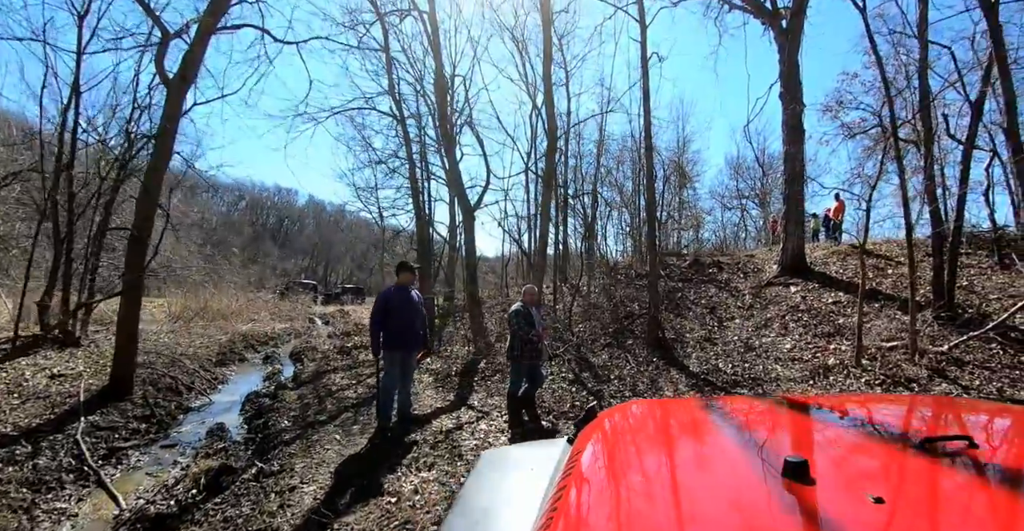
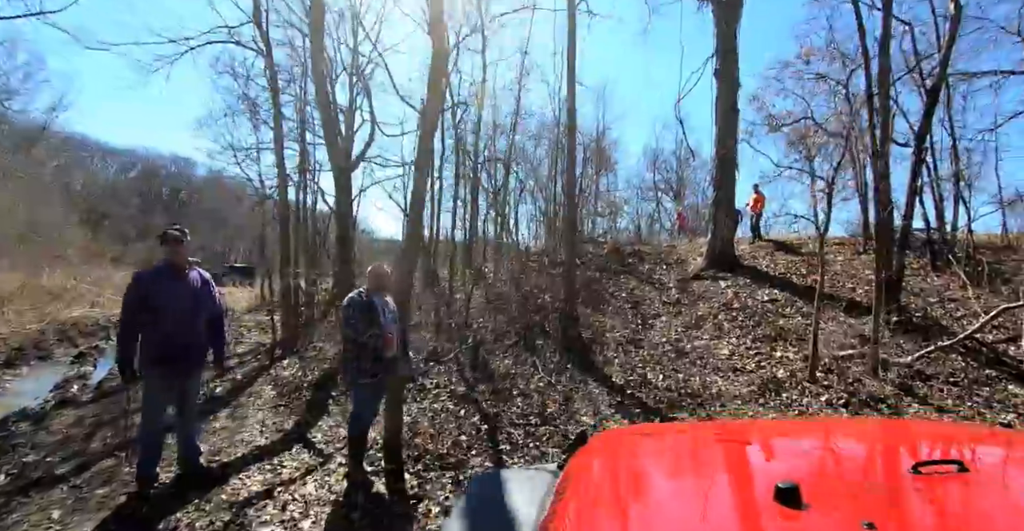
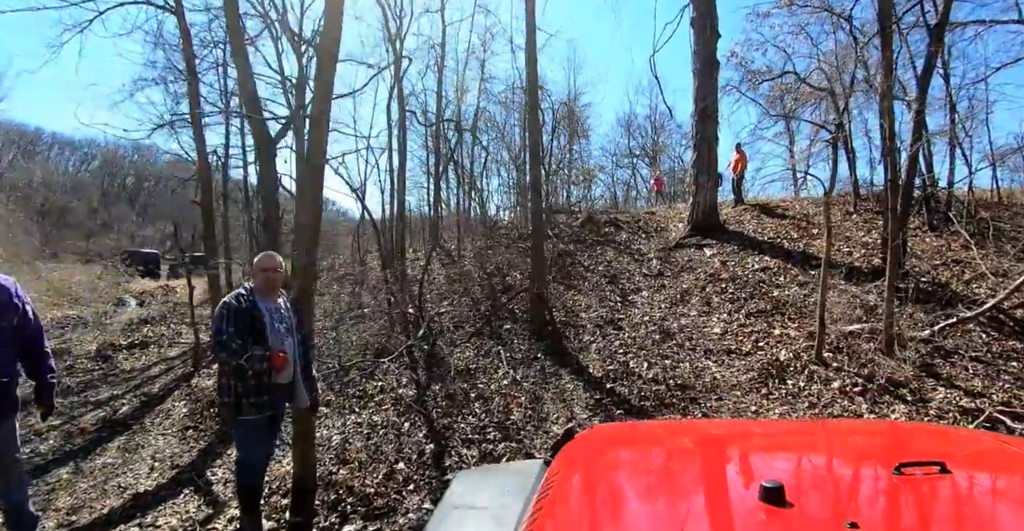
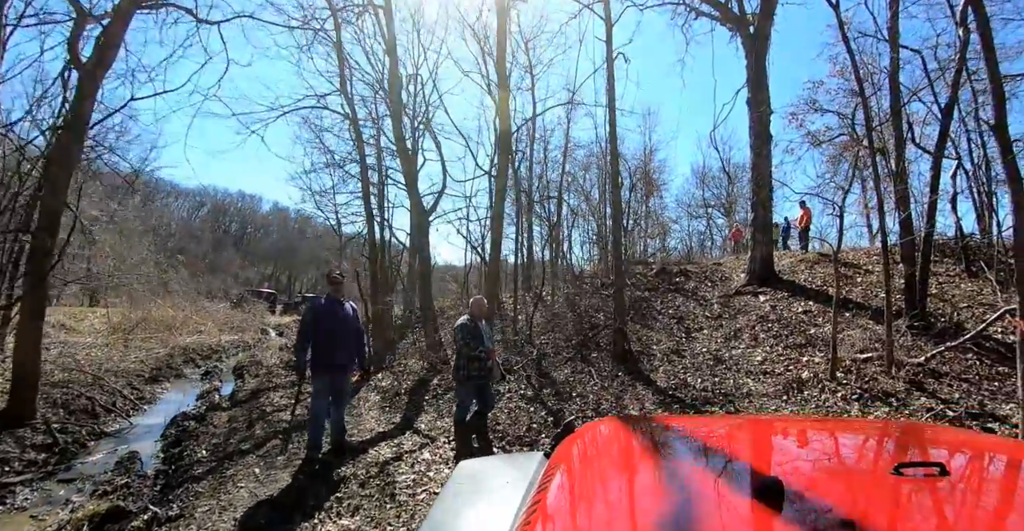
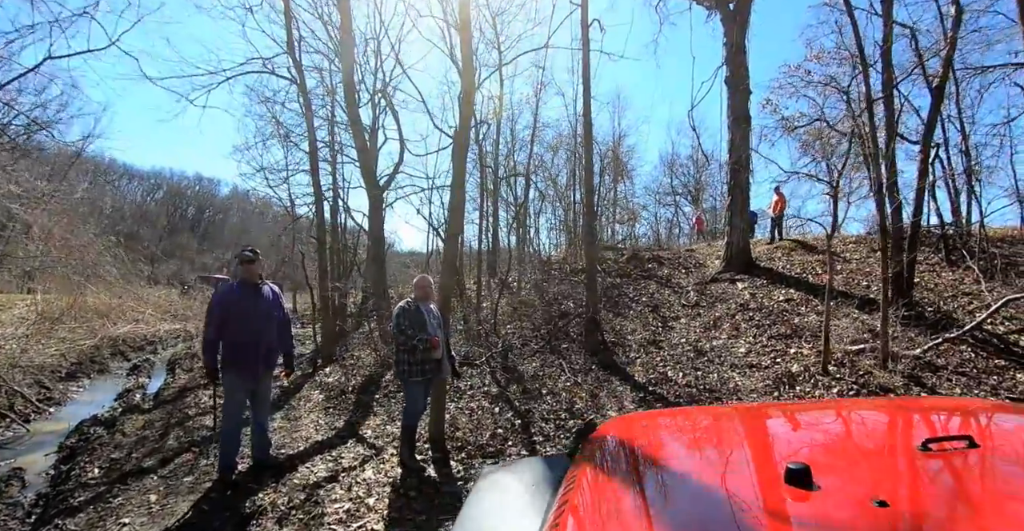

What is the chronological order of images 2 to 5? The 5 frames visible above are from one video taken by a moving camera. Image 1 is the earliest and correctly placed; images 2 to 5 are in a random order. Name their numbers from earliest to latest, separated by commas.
4, 5, 2, 3
